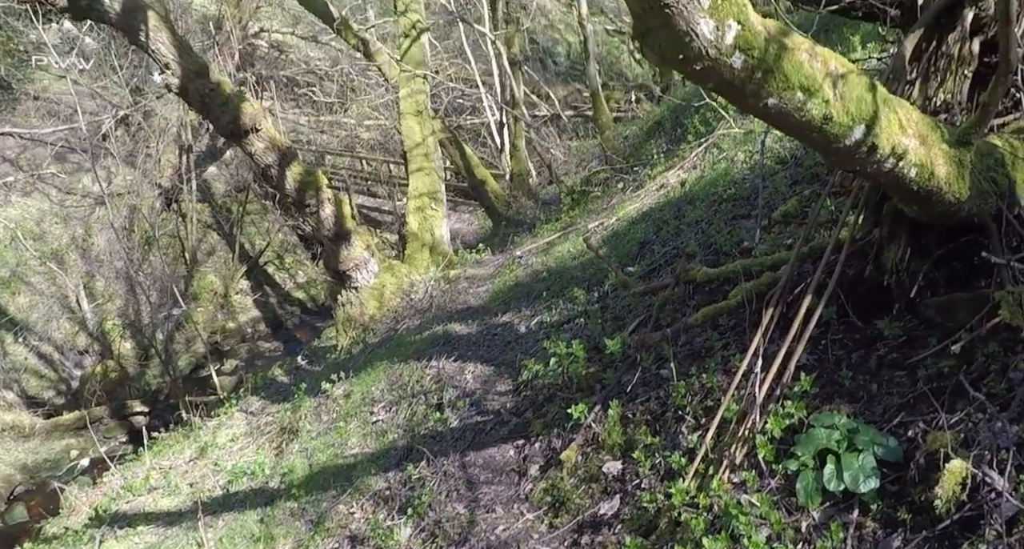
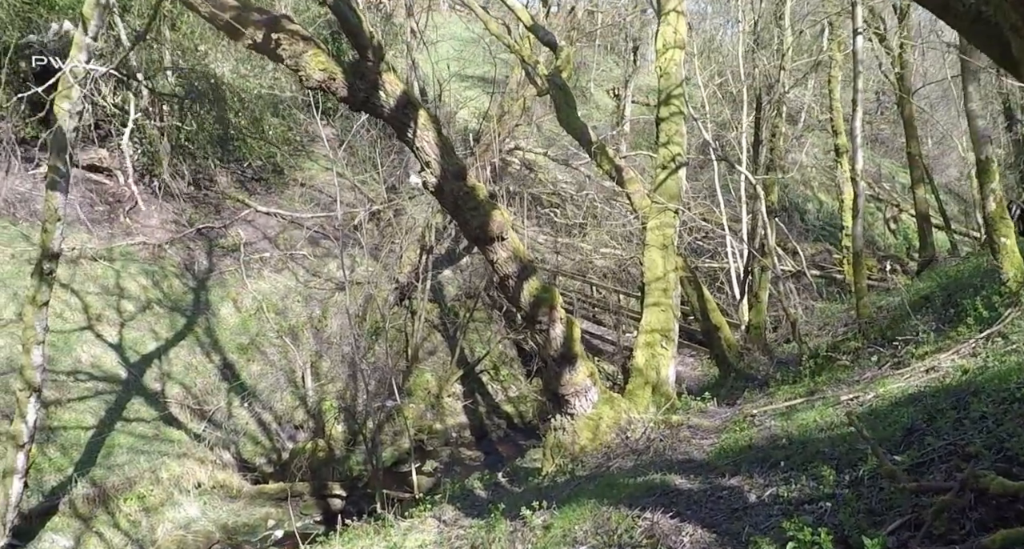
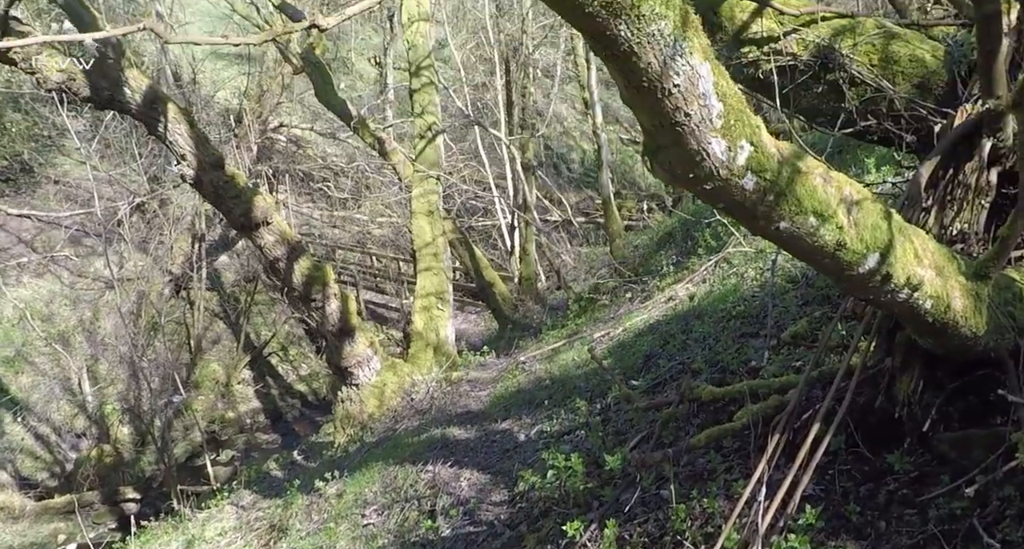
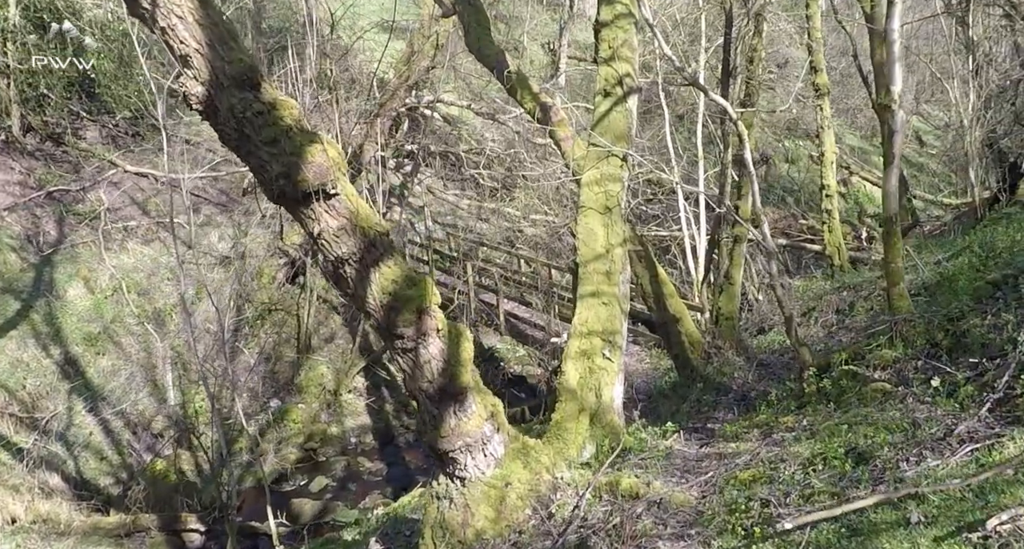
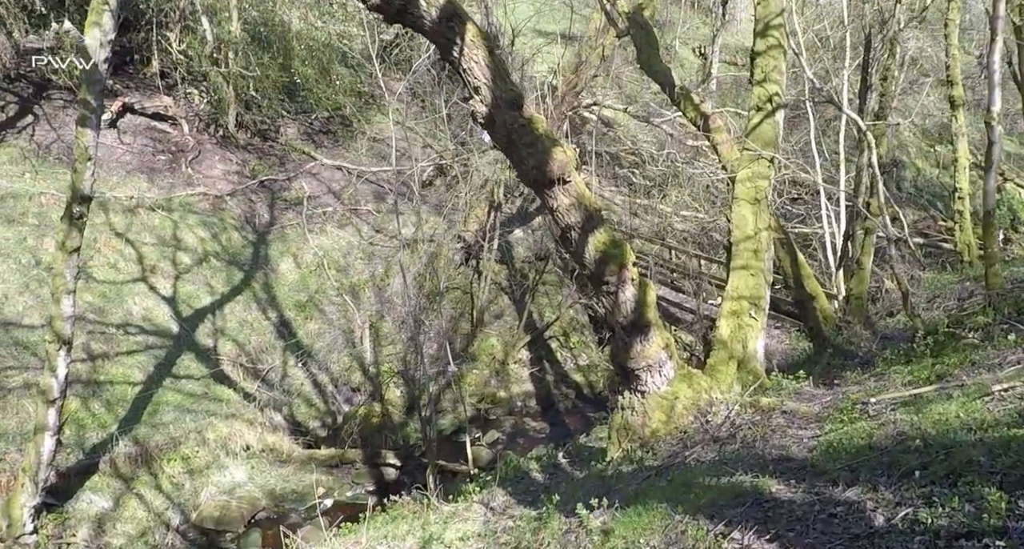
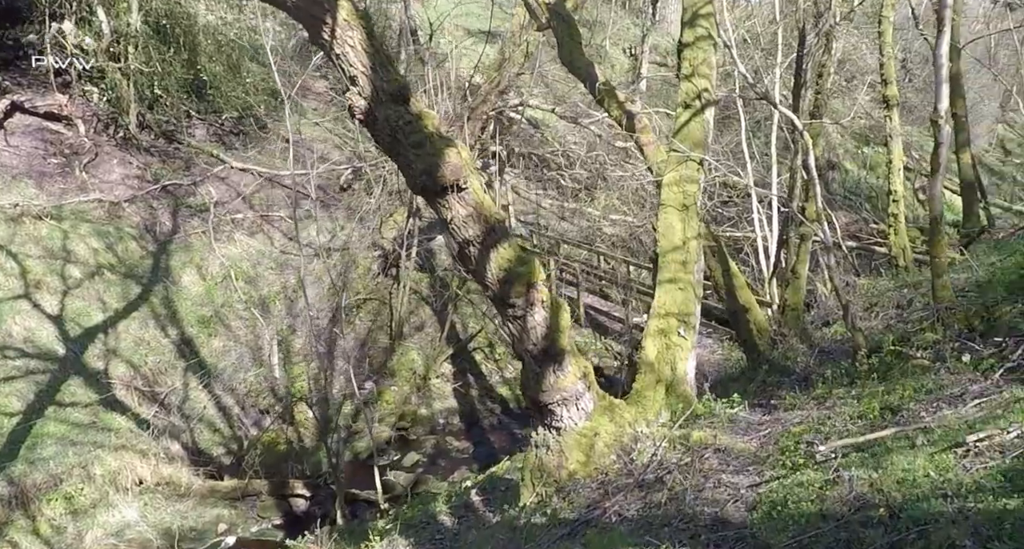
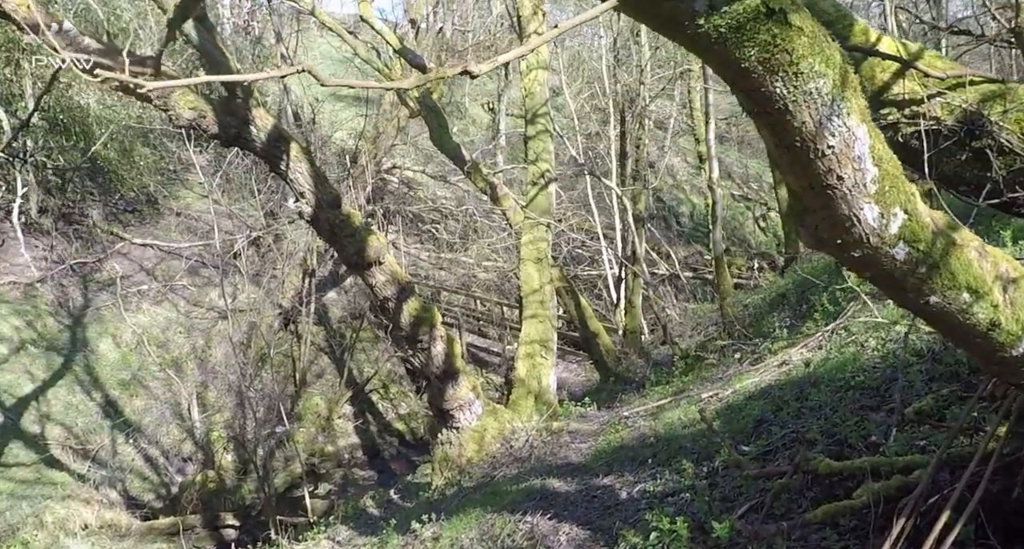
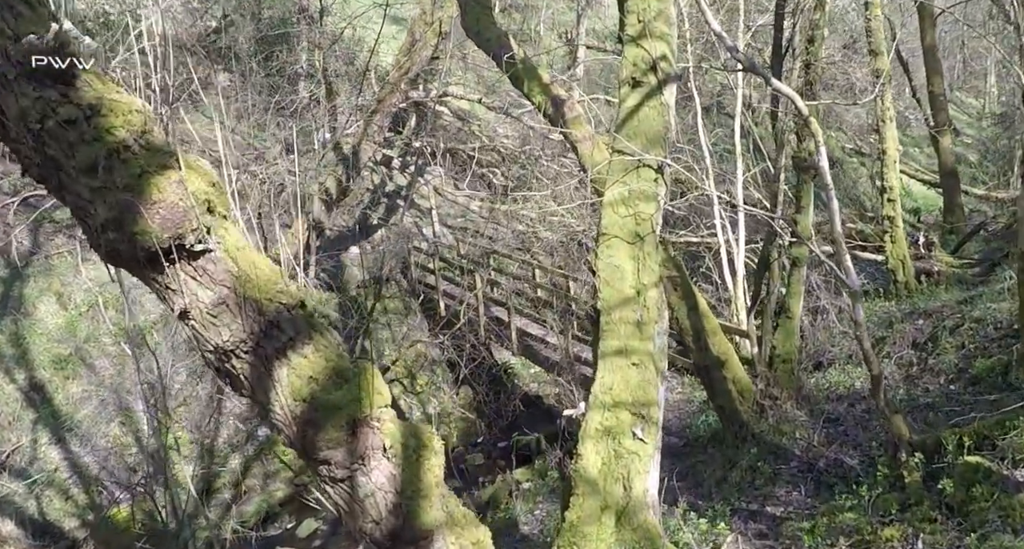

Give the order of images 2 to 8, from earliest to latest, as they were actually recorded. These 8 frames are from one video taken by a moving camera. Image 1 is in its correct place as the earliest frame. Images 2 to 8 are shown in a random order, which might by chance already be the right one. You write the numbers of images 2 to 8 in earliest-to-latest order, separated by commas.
3, 7, 2, 5, 6, 4, 8
